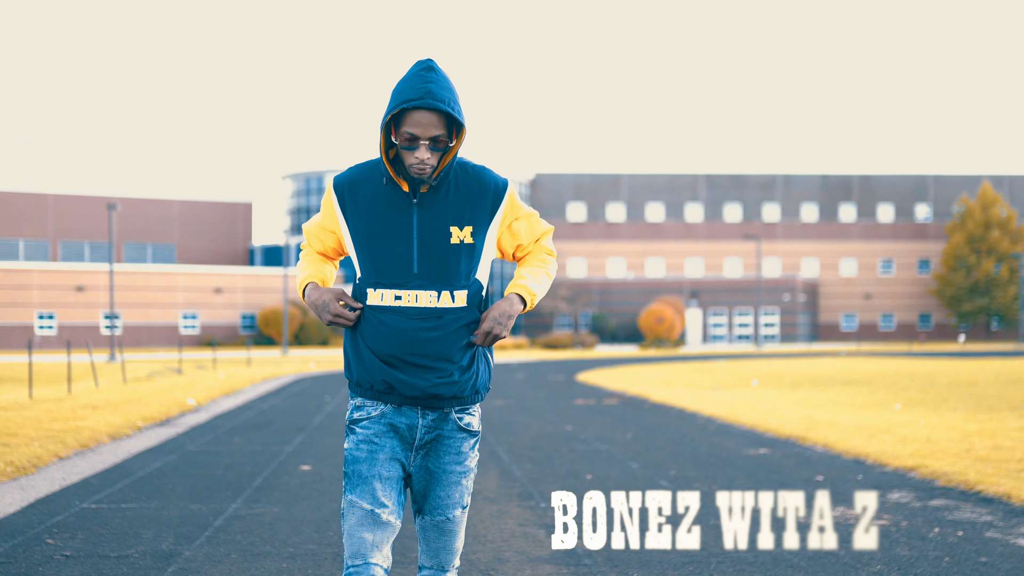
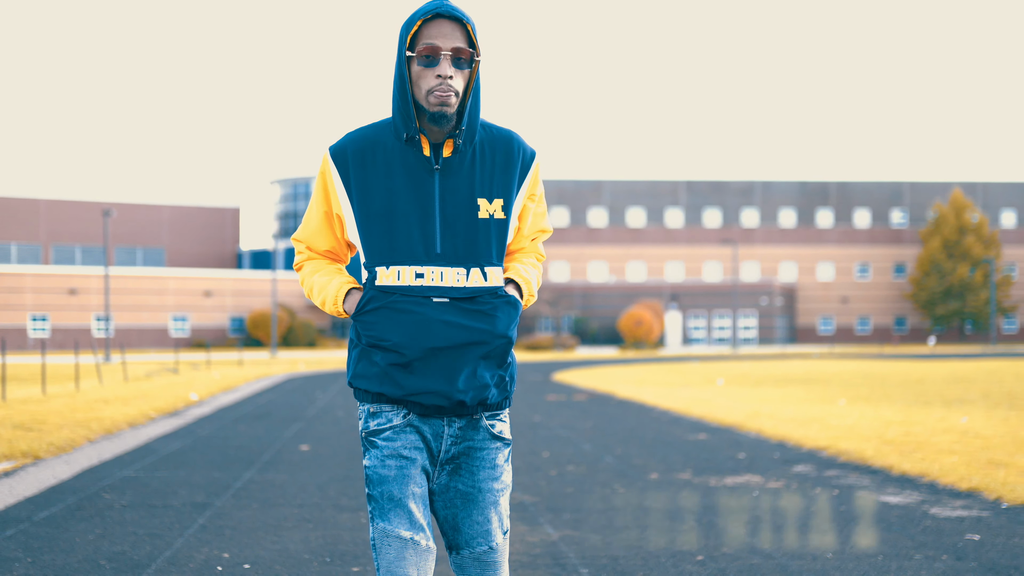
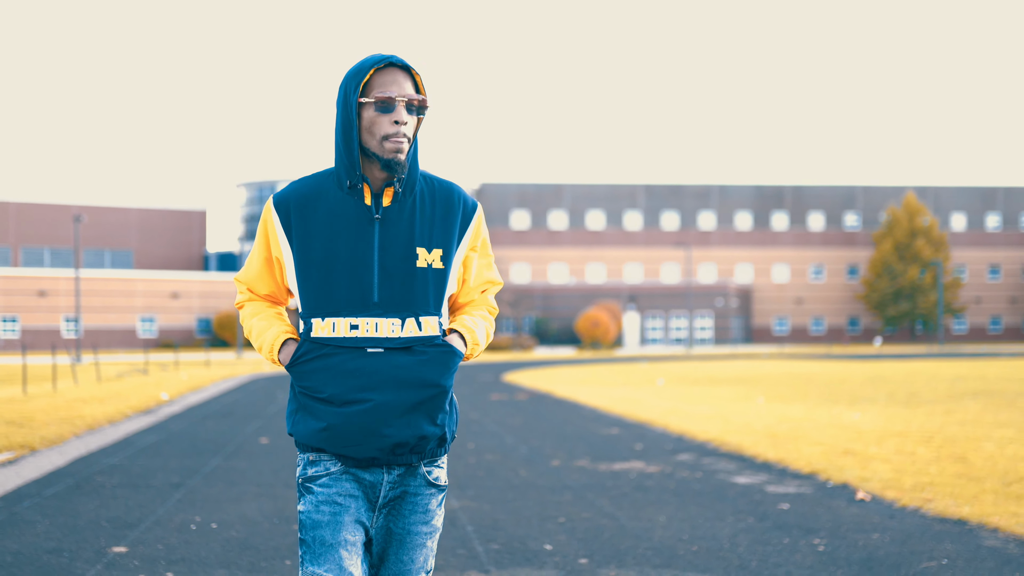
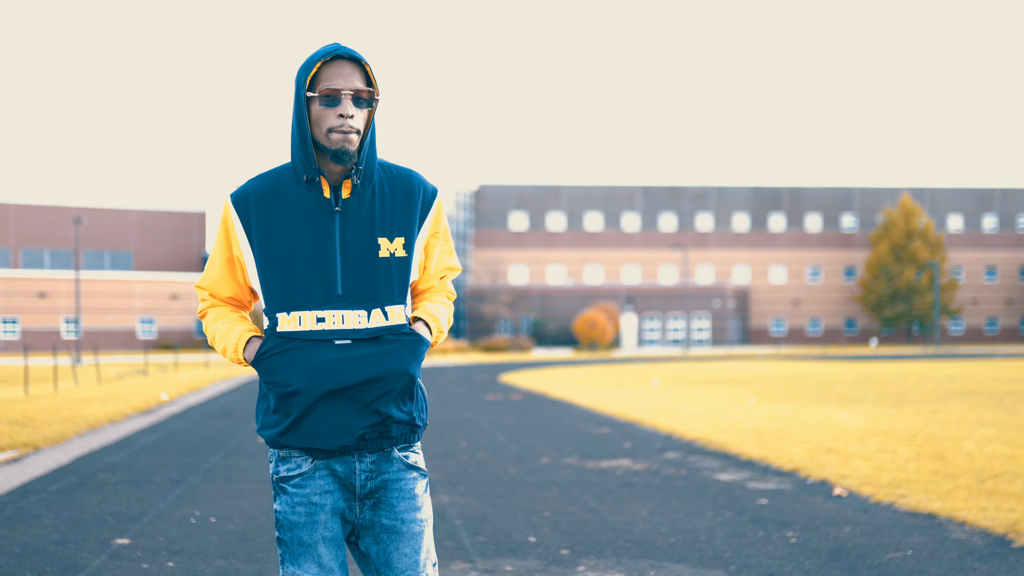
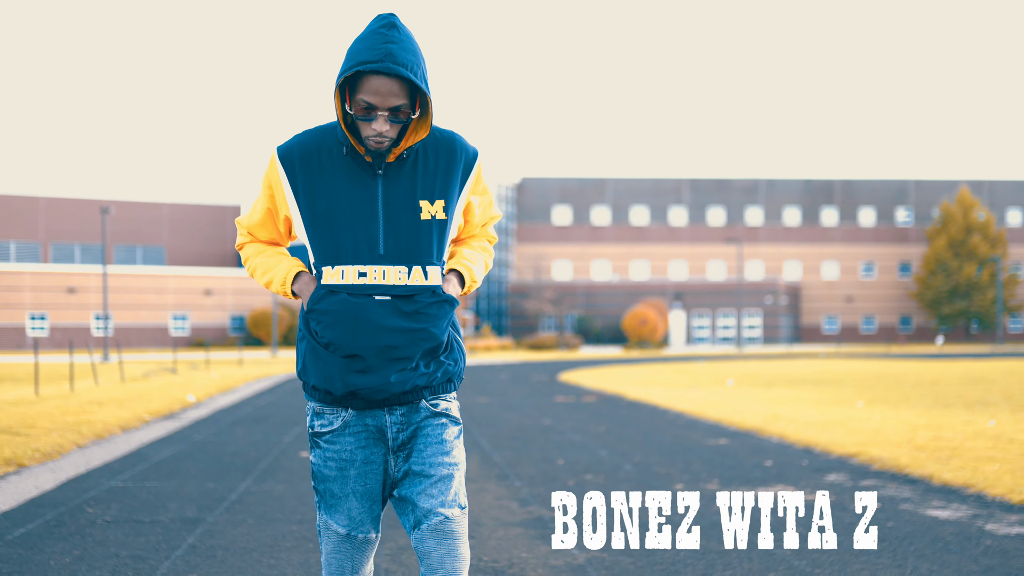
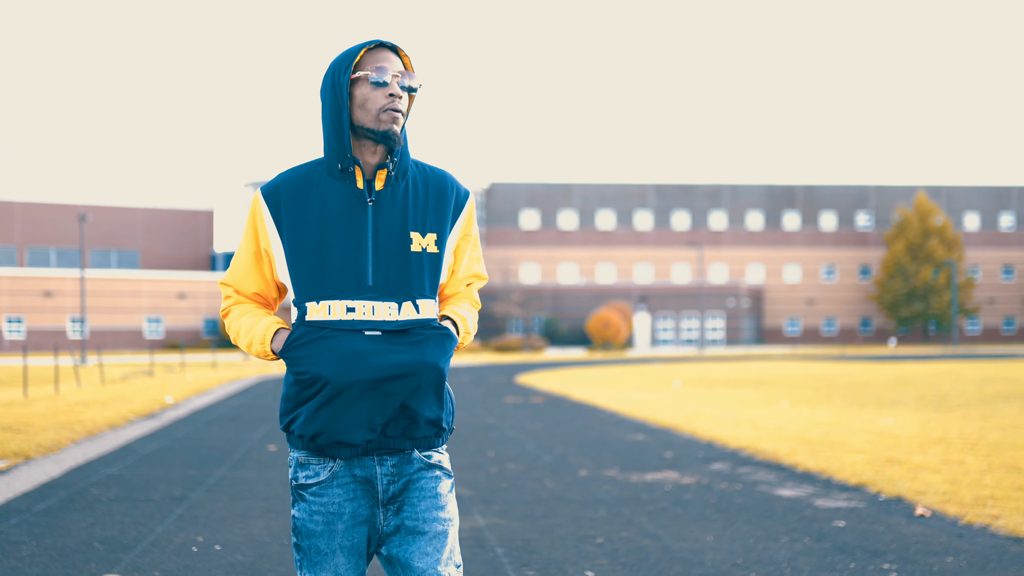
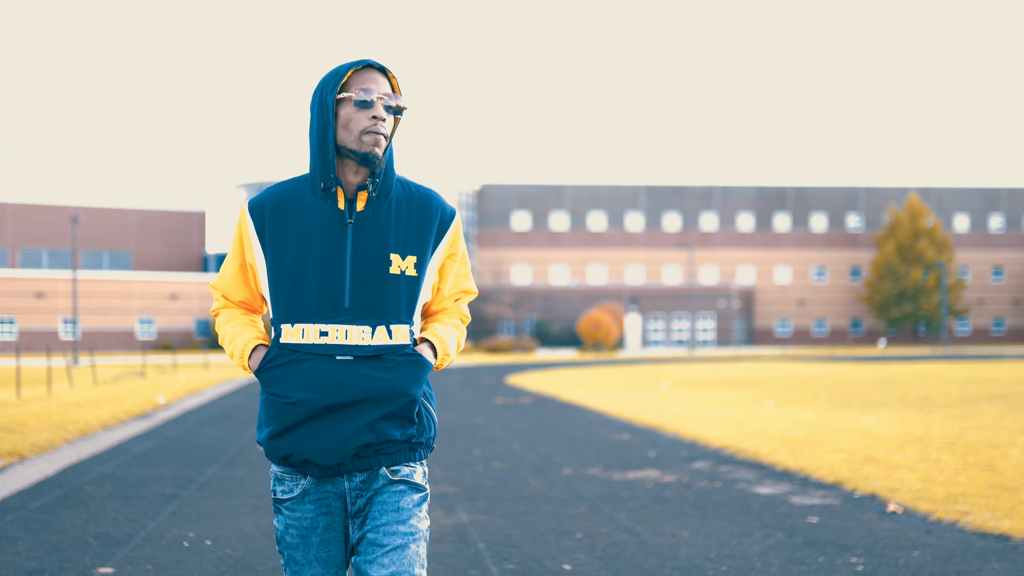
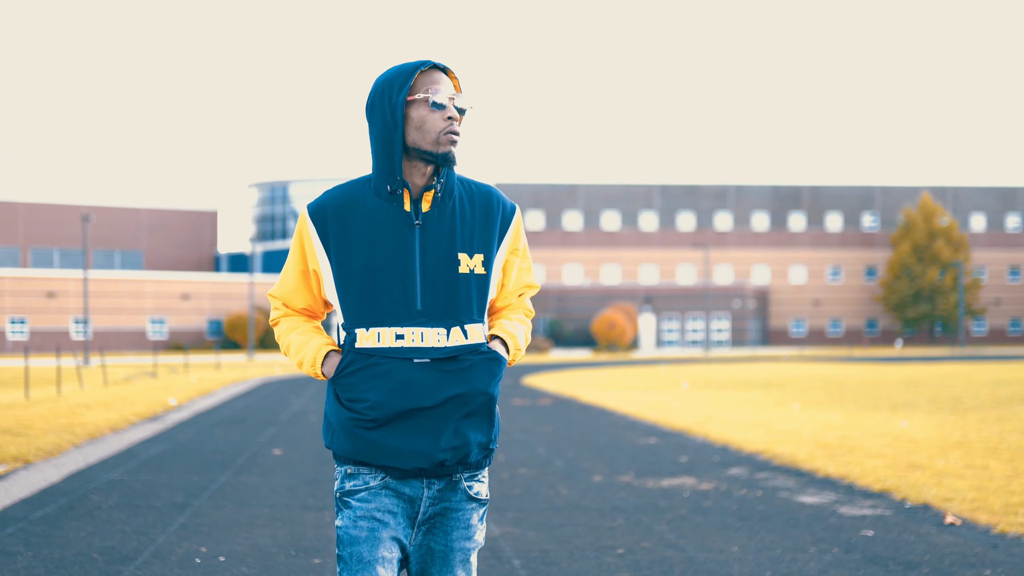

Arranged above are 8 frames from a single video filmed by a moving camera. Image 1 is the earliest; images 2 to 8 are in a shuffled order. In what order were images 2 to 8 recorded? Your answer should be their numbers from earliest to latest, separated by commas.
5, 2, 8, 6, 7, 3, 4
